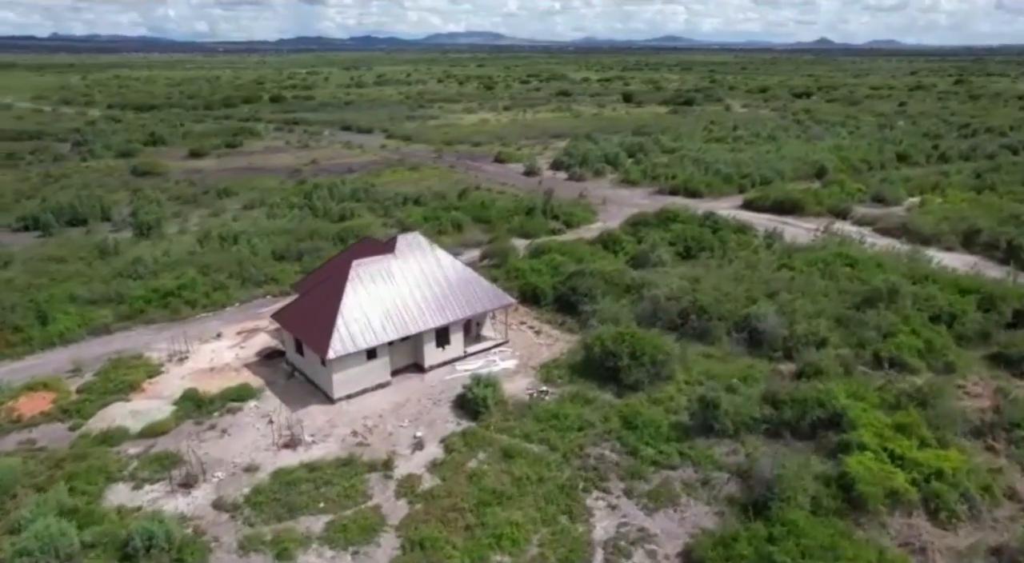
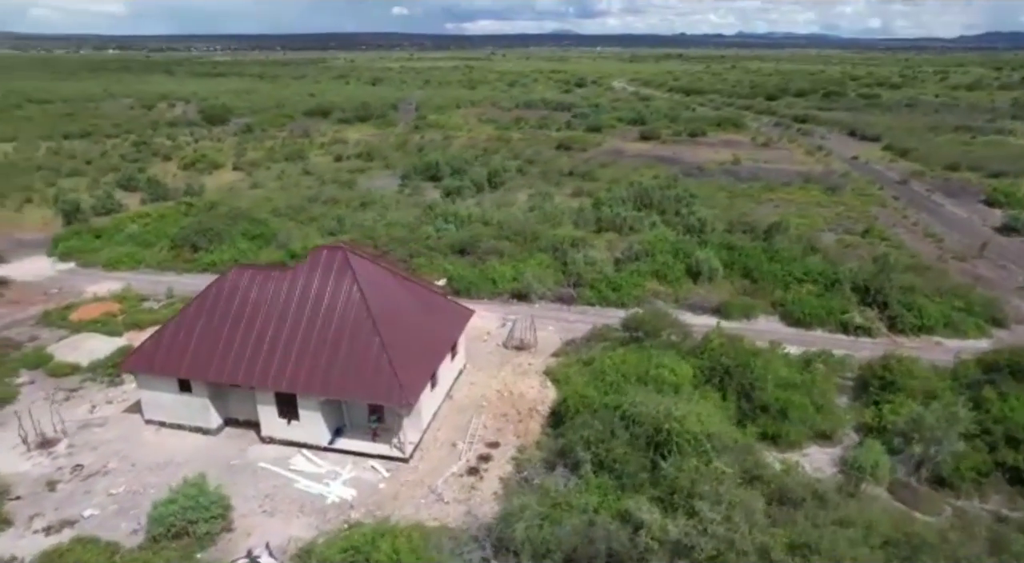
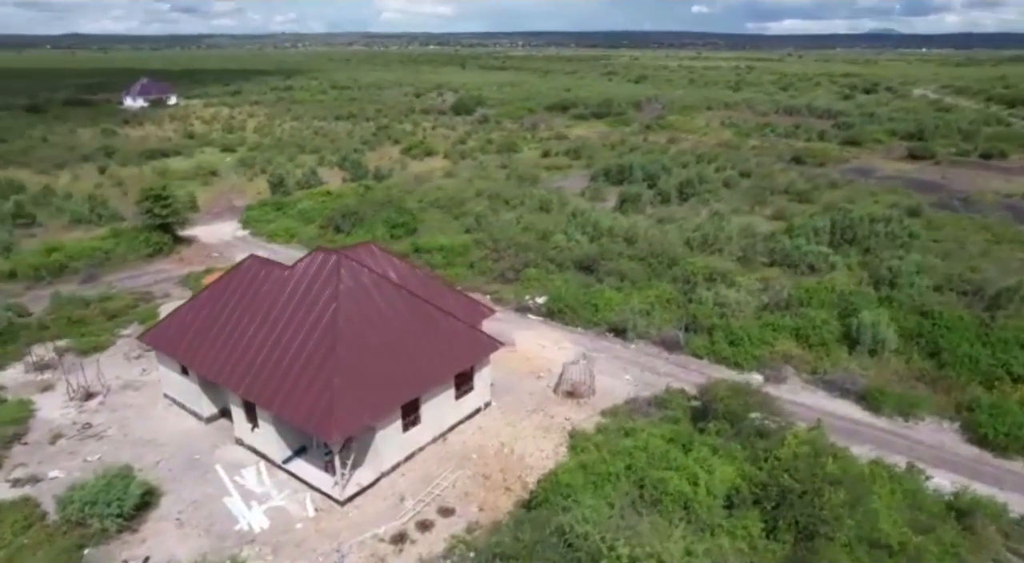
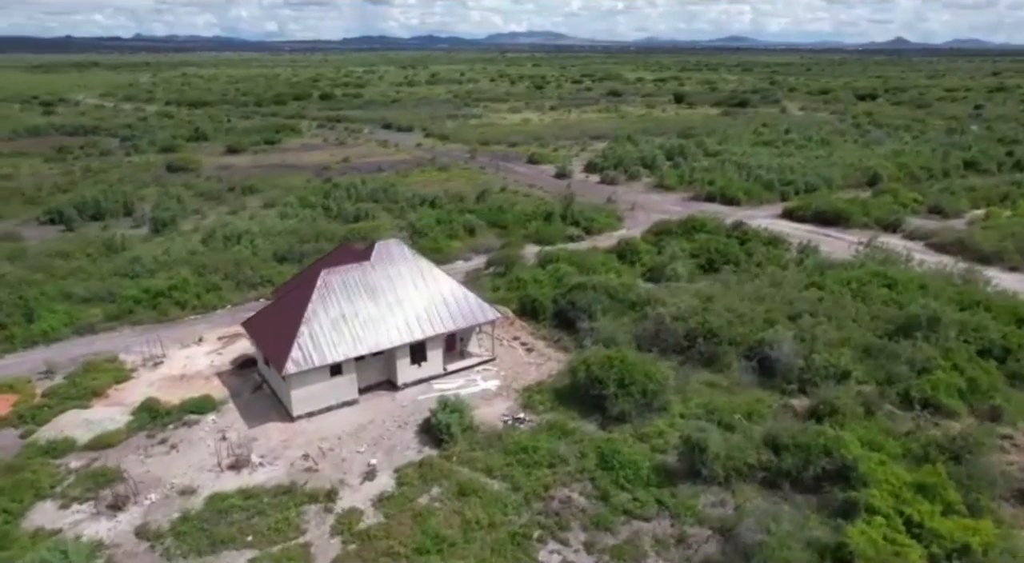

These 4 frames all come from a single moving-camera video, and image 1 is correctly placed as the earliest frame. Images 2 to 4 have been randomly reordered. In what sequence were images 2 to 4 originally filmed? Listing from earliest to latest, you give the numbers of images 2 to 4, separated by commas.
4, 2, 3
